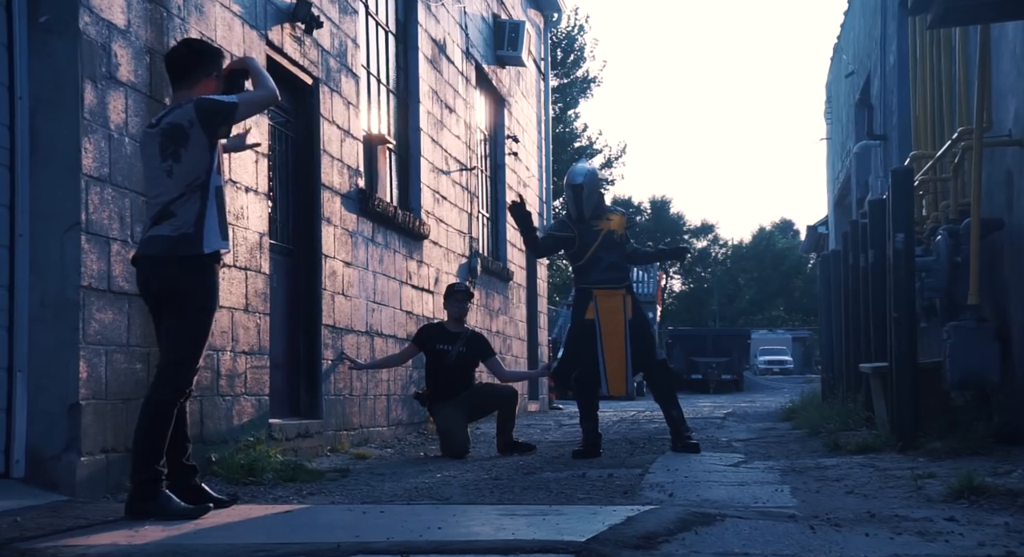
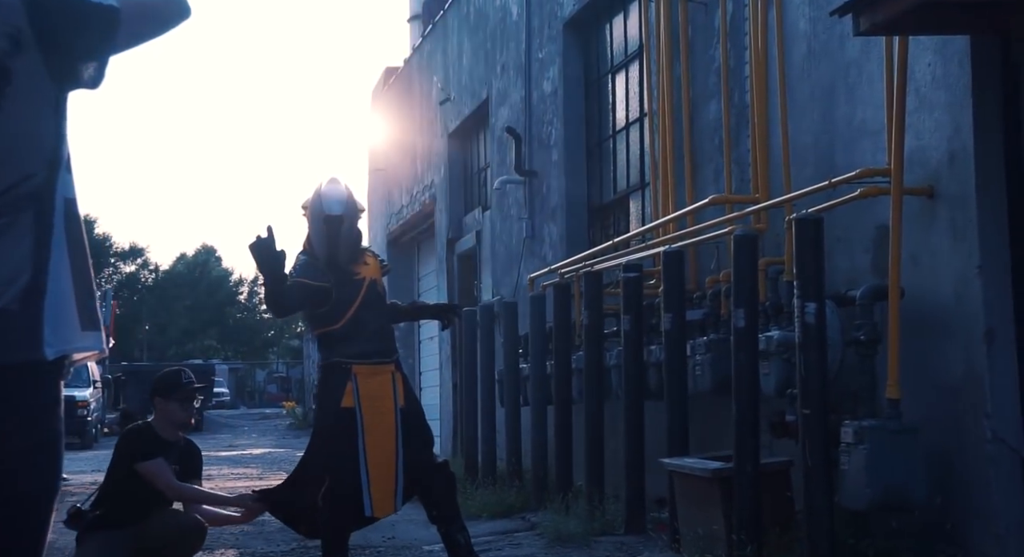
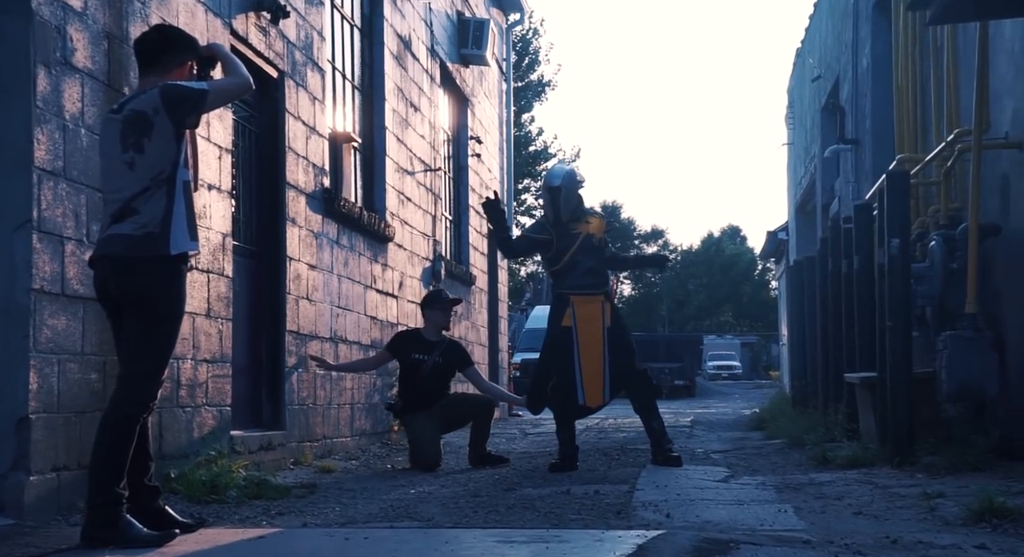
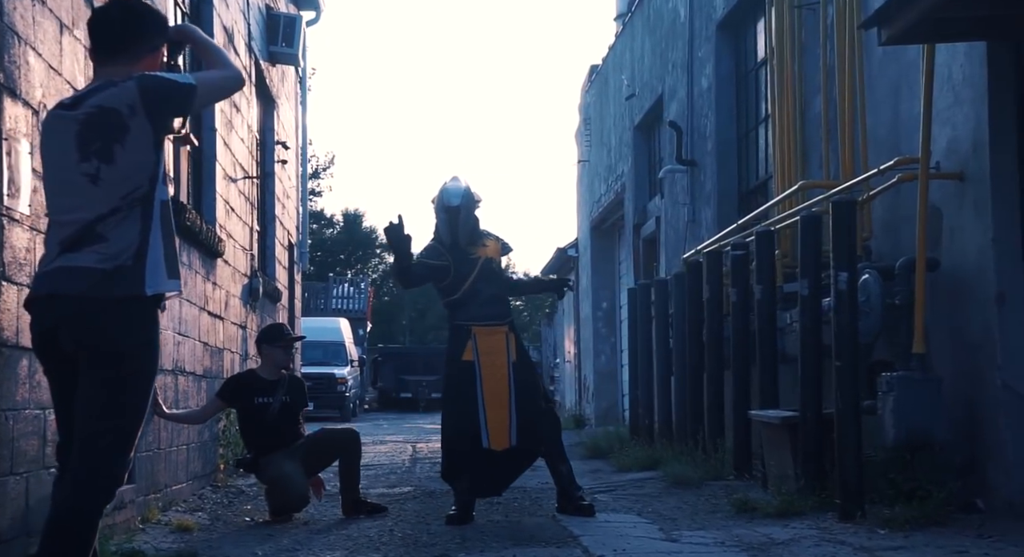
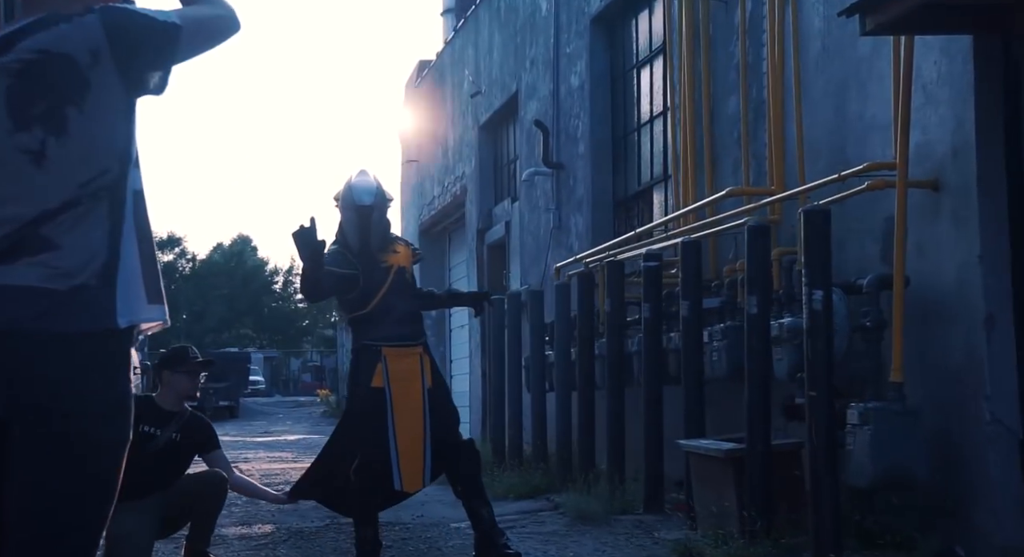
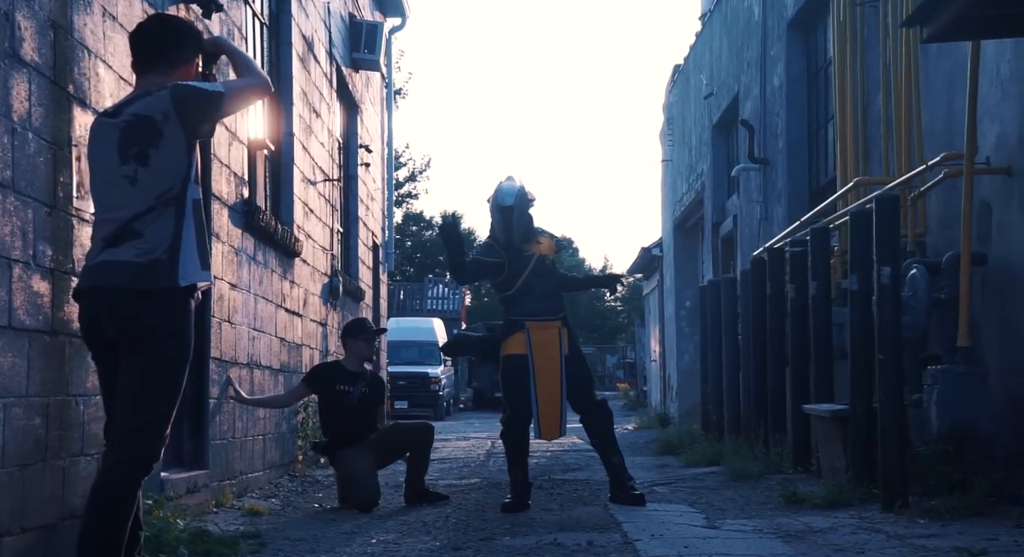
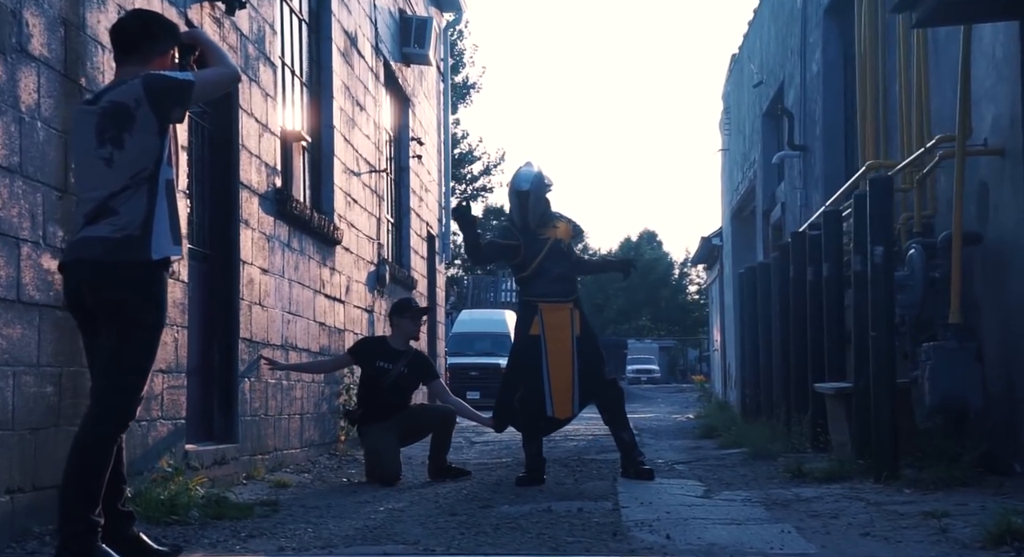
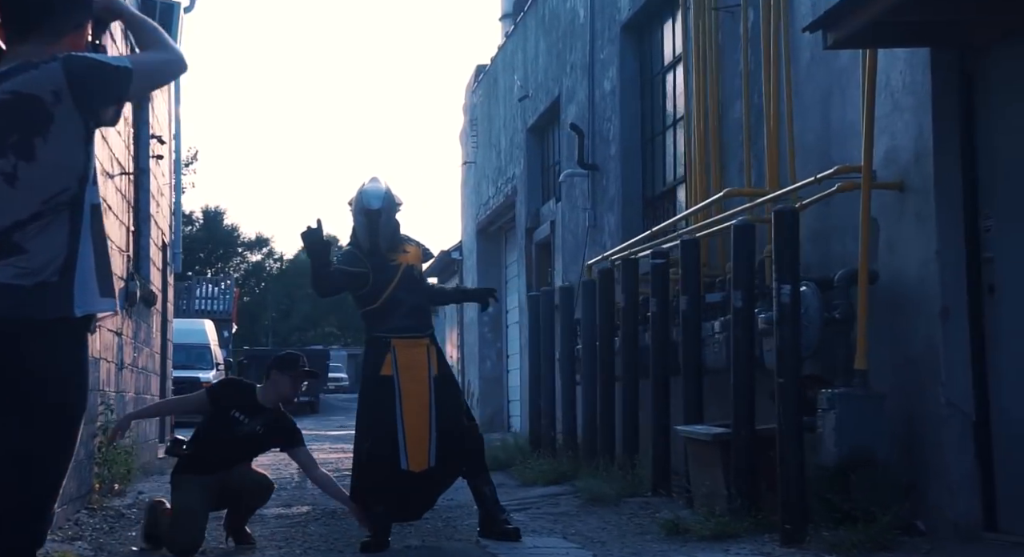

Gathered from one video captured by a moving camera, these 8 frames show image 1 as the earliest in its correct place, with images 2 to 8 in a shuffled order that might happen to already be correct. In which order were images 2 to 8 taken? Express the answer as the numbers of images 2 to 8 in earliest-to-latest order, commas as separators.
3, 7, 6, 4, 8, 5, 2
